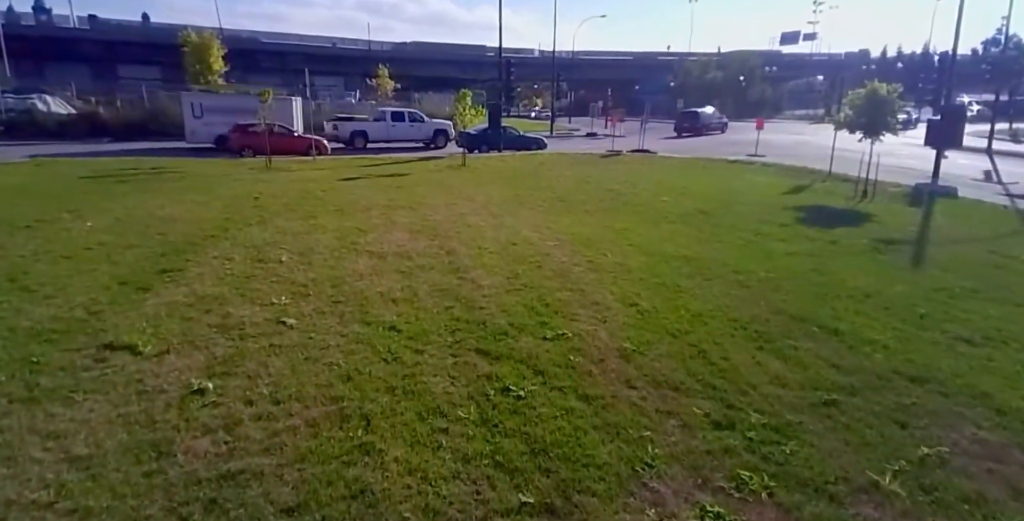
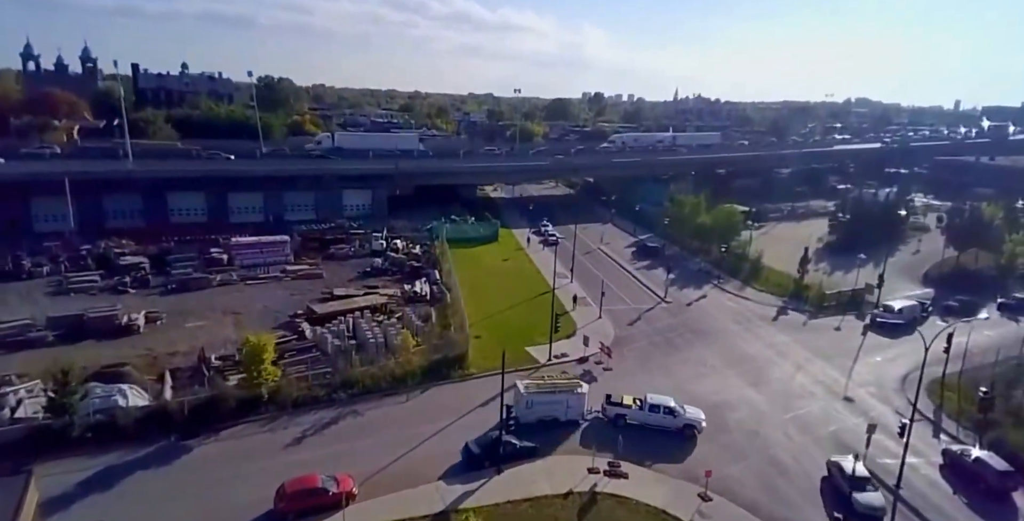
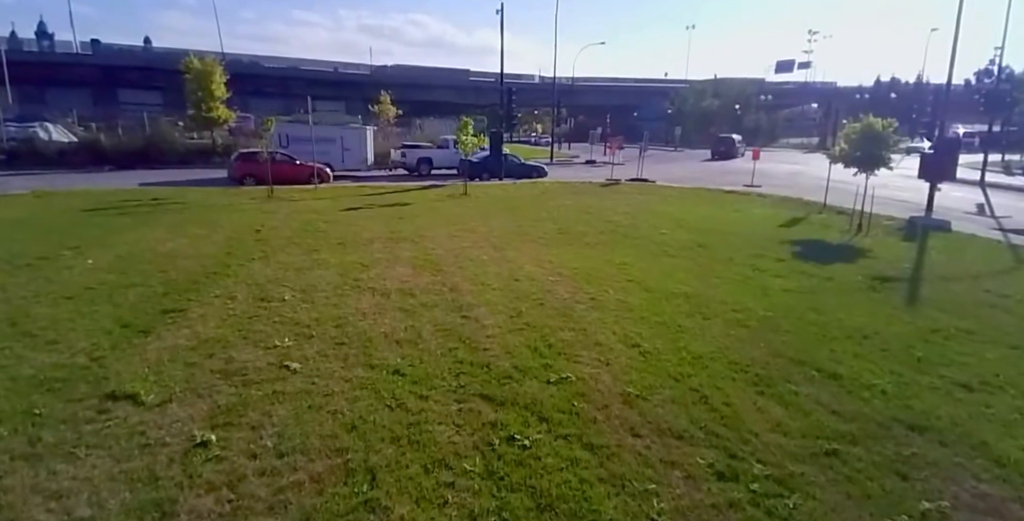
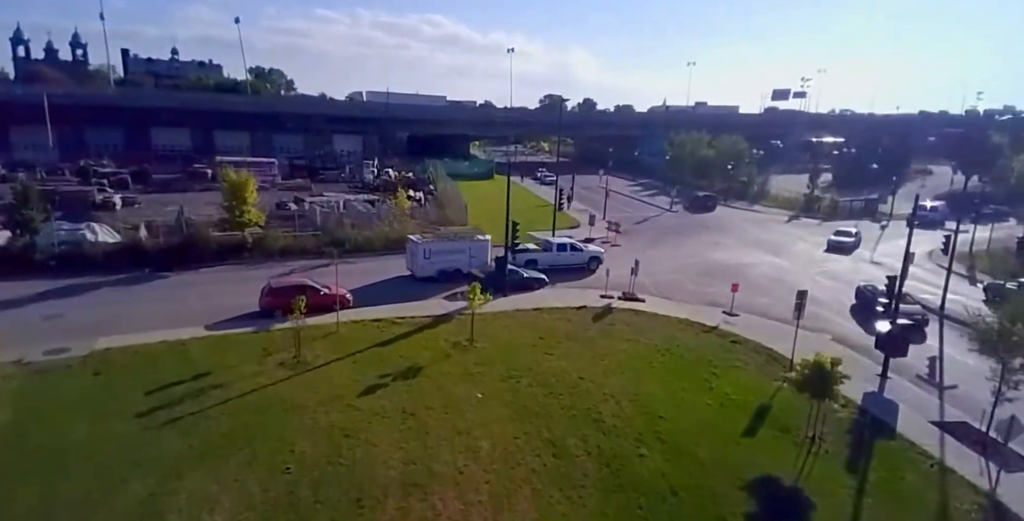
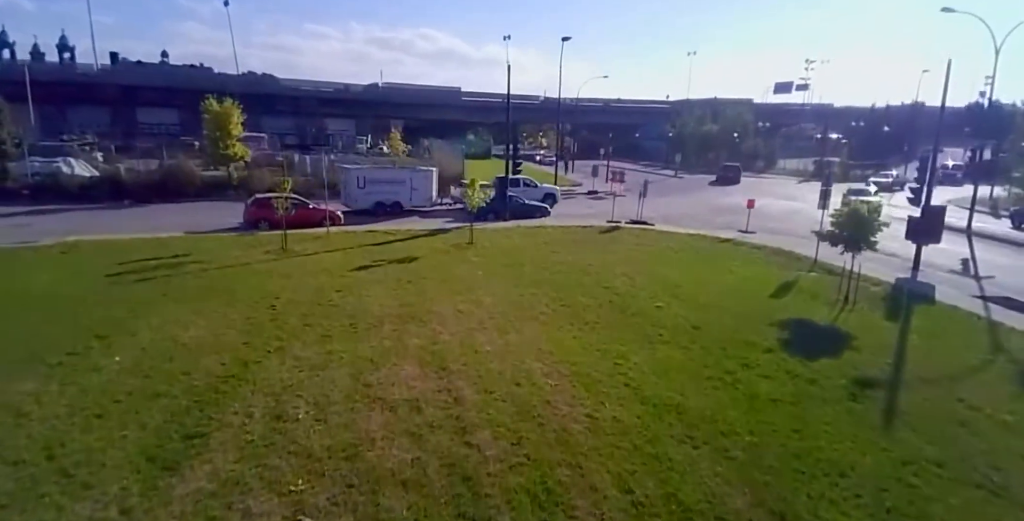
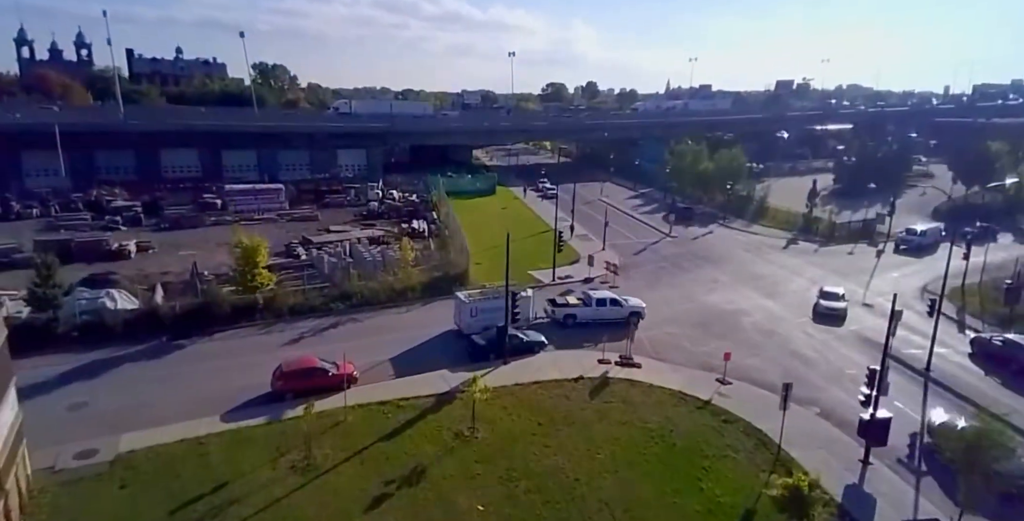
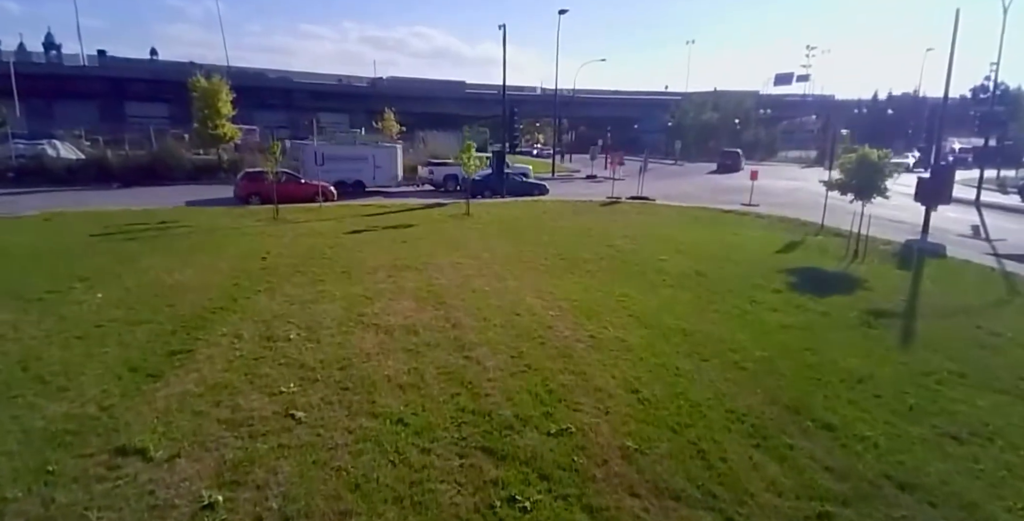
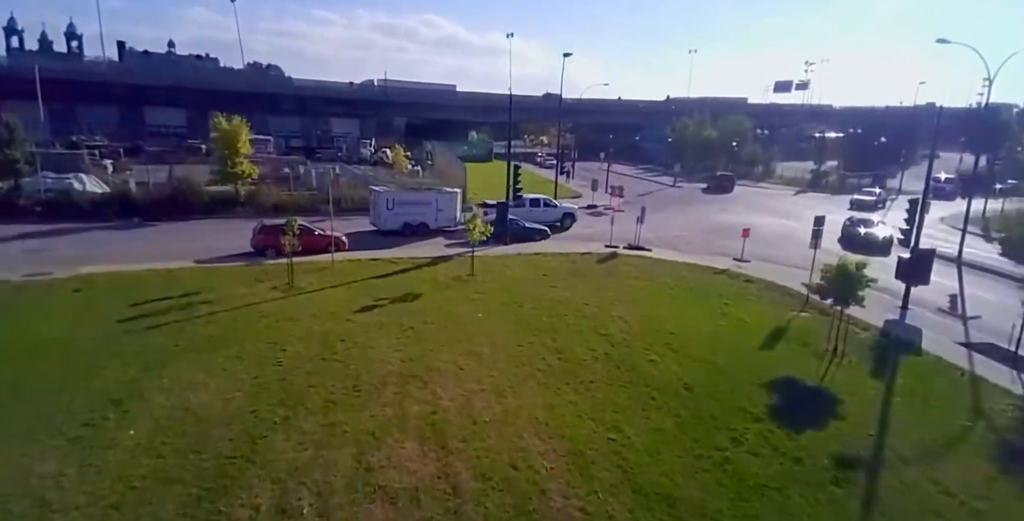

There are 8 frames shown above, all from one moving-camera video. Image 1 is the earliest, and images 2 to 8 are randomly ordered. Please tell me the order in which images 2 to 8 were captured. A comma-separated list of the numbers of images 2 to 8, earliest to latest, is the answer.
3, 7, 5, 8, 4, 6, 2
